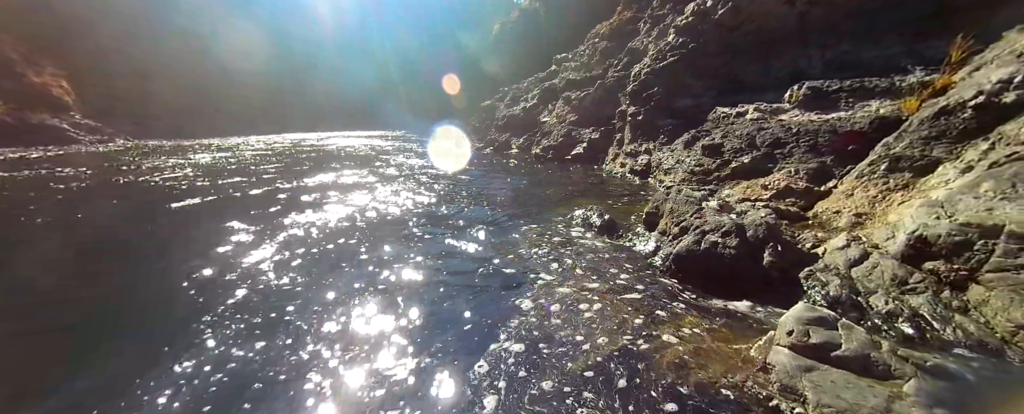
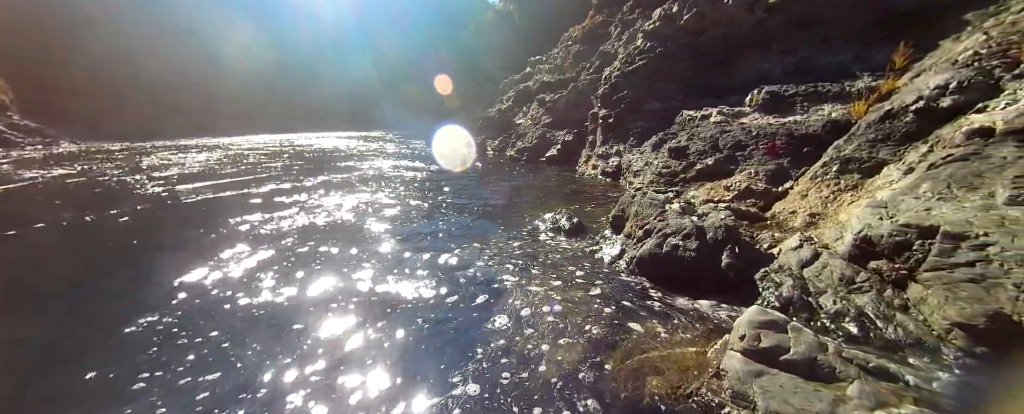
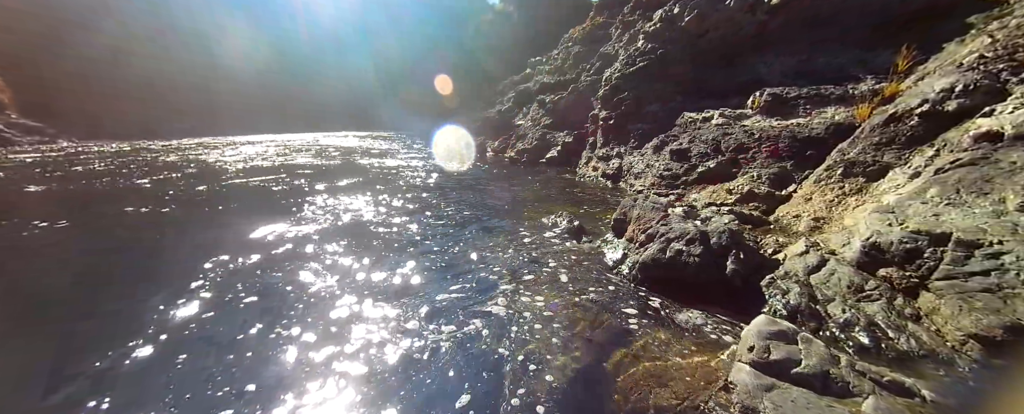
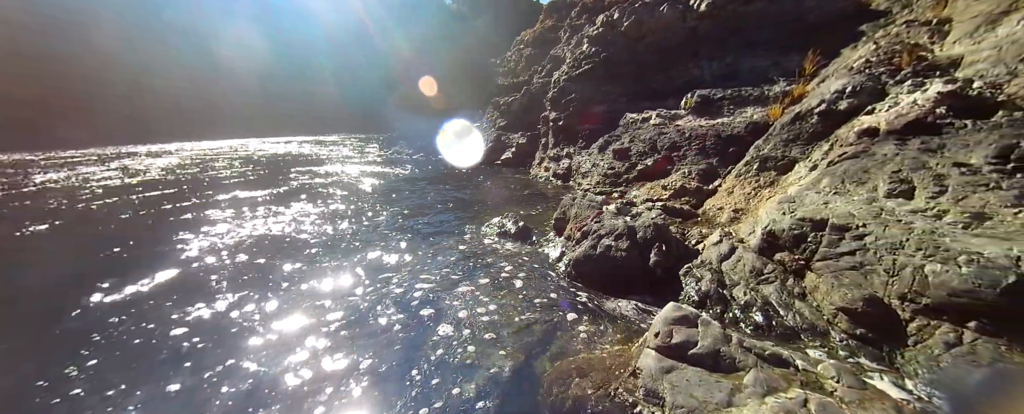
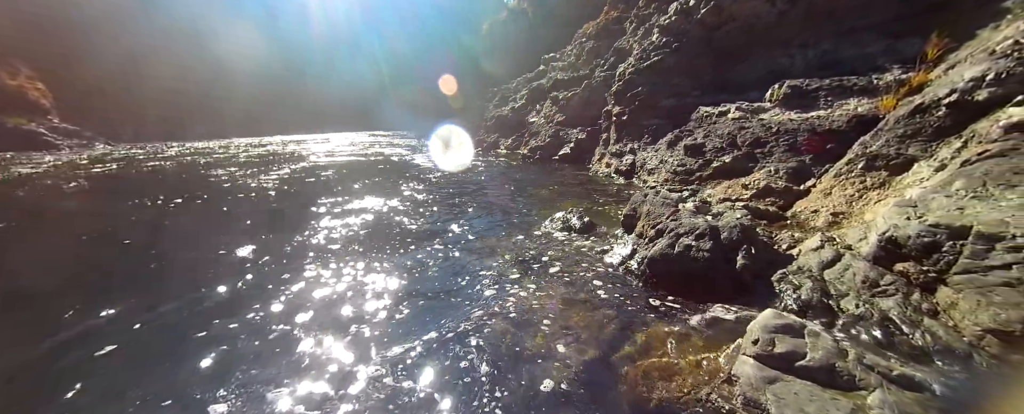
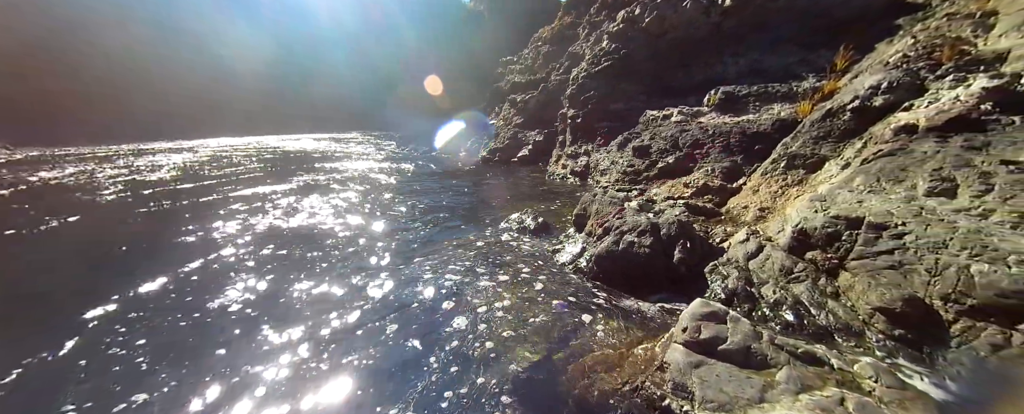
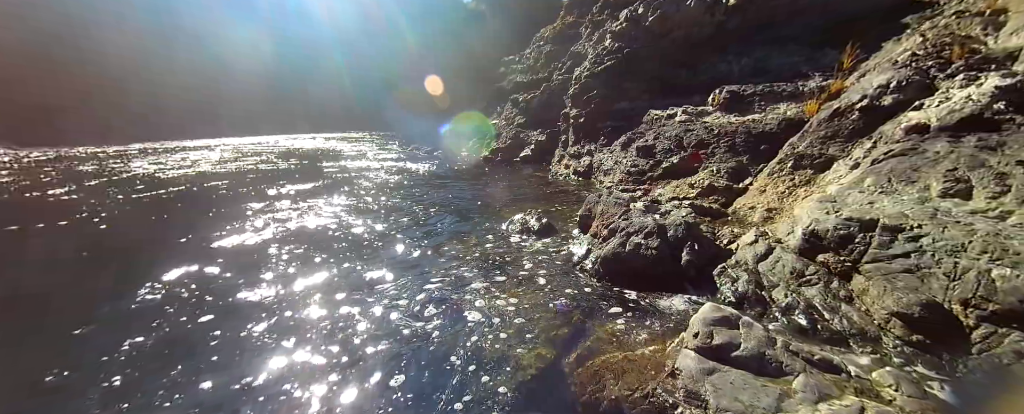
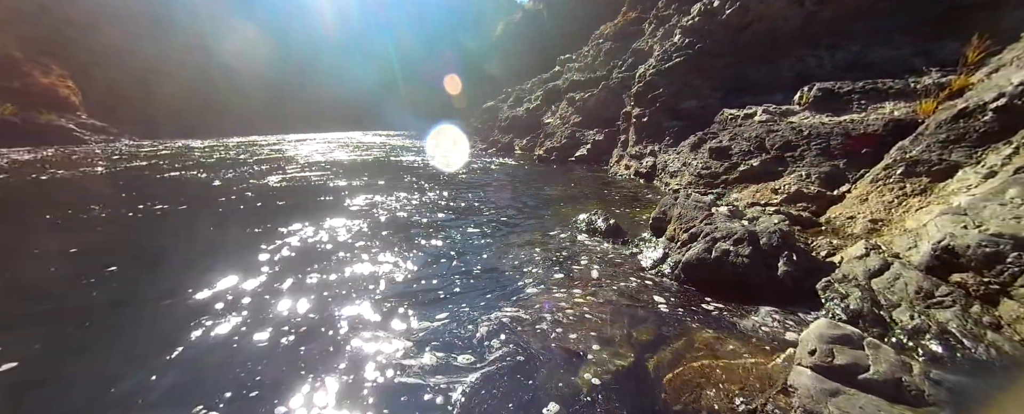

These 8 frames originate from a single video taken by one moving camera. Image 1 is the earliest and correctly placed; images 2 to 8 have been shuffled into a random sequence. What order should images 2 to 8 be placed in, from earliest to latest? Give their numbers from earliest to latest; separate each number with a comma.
2, 6, 4, 7, 3, 8, 5
